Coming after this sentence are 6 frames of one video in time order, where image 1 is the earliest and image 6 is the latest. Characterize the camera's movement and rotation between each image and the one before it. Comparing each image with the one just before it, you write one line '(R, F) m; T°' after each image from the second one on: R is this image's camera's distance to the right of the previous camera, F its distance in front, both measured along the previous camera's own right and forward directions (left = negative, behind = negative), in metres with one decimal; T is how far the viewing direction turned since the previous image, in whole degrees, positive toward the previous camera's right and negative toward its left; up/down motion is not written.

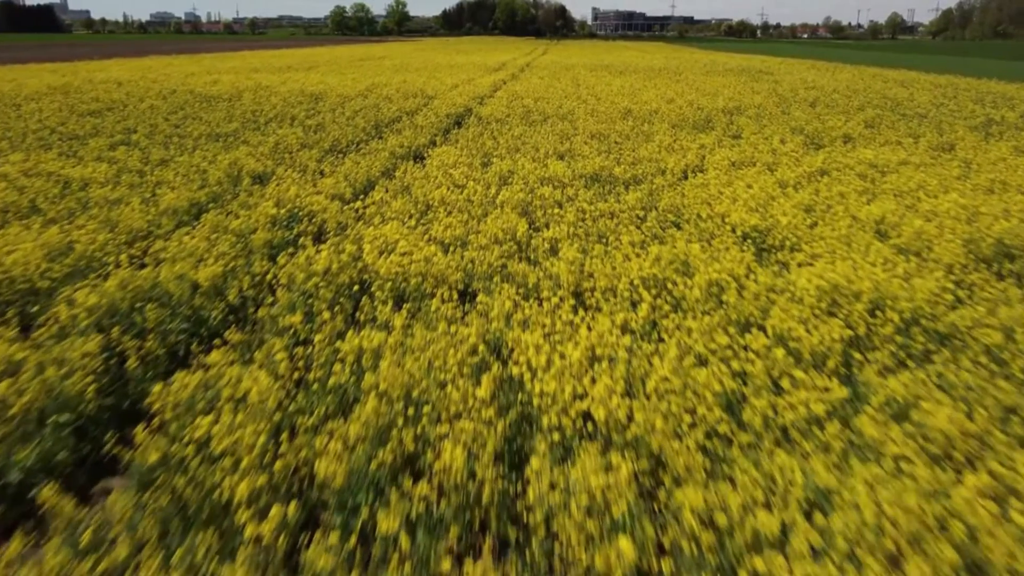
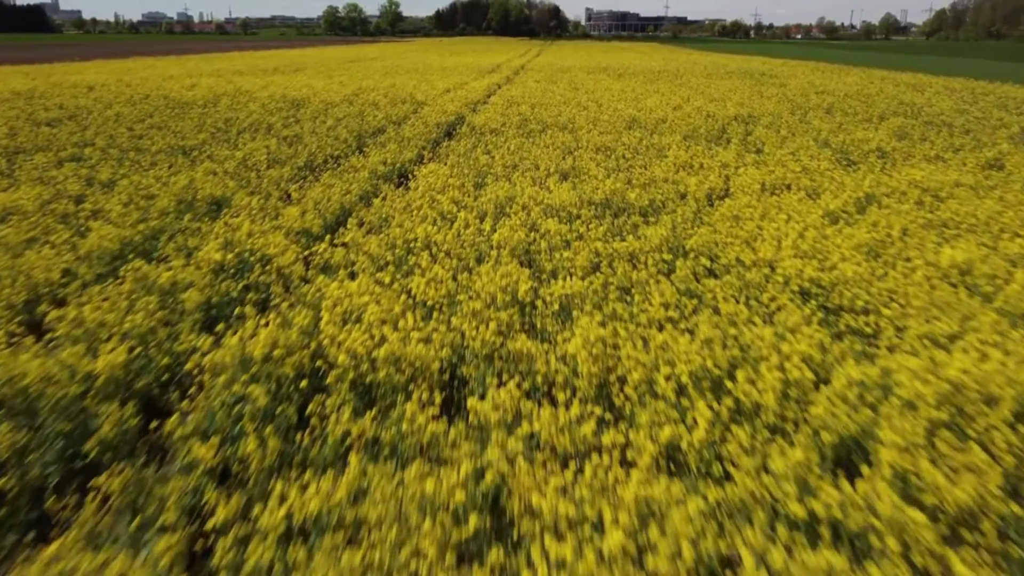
(0.0, +1.0) m; +1°
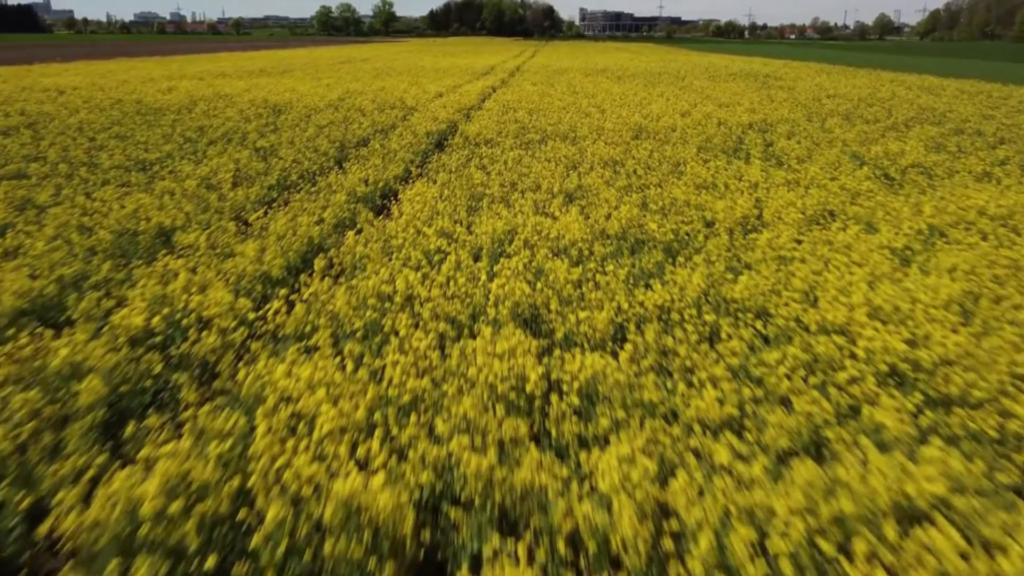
(0.0, +1.0) m; 0°
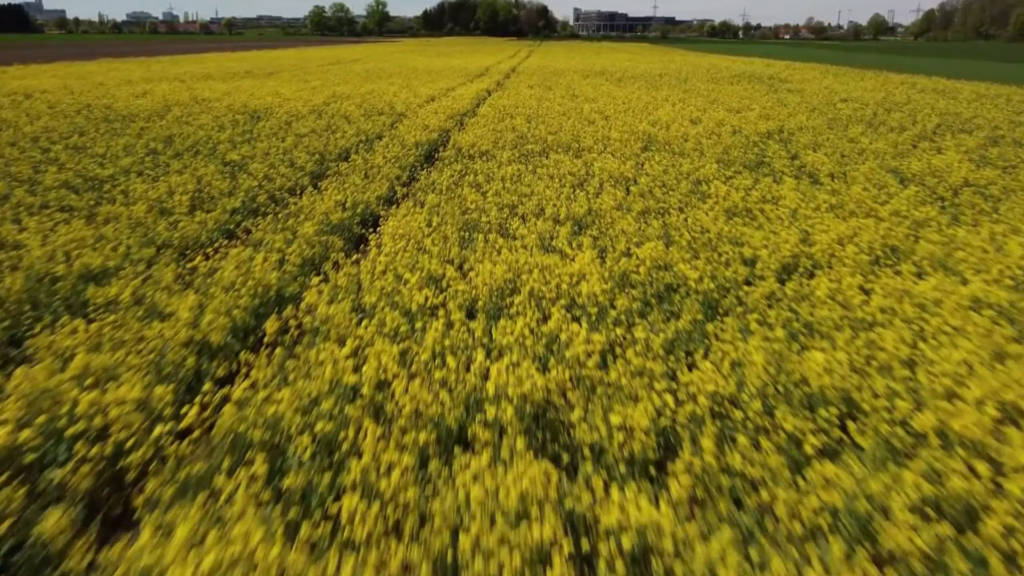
(-0.1, +1.0) m; 0°
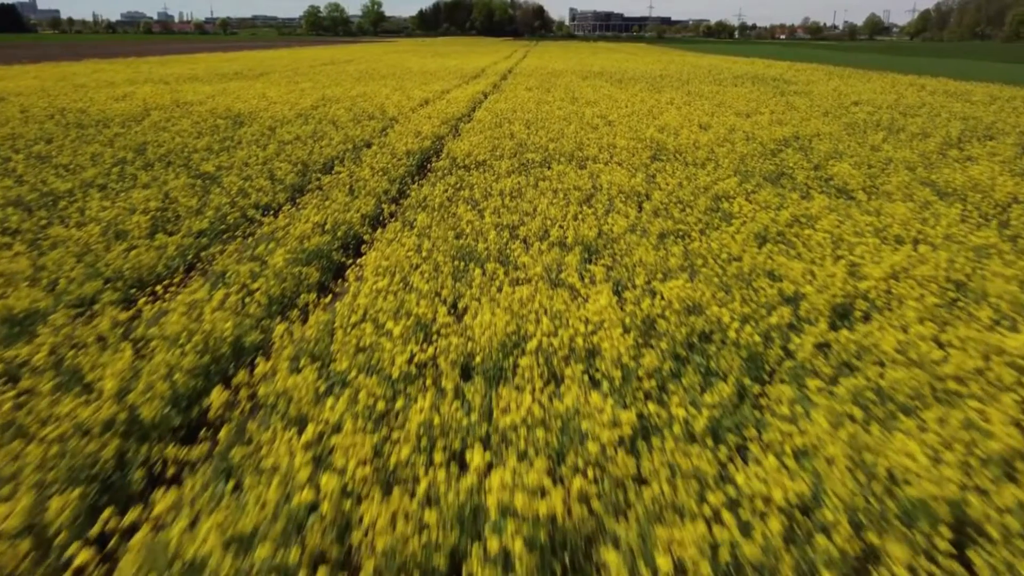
(0.0, +0.7) m; 0°
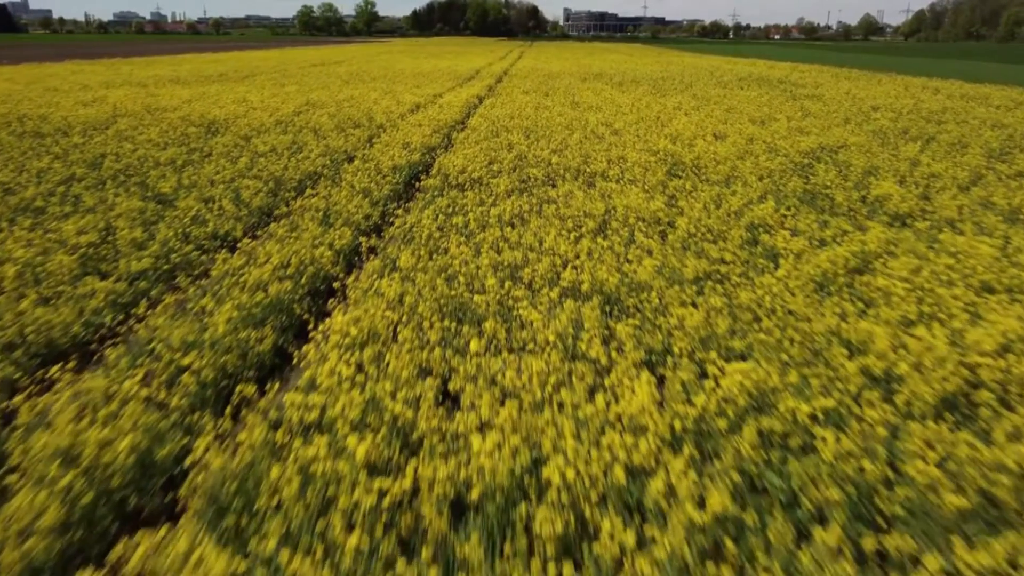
(-0.1, +1.0) m; 0°
